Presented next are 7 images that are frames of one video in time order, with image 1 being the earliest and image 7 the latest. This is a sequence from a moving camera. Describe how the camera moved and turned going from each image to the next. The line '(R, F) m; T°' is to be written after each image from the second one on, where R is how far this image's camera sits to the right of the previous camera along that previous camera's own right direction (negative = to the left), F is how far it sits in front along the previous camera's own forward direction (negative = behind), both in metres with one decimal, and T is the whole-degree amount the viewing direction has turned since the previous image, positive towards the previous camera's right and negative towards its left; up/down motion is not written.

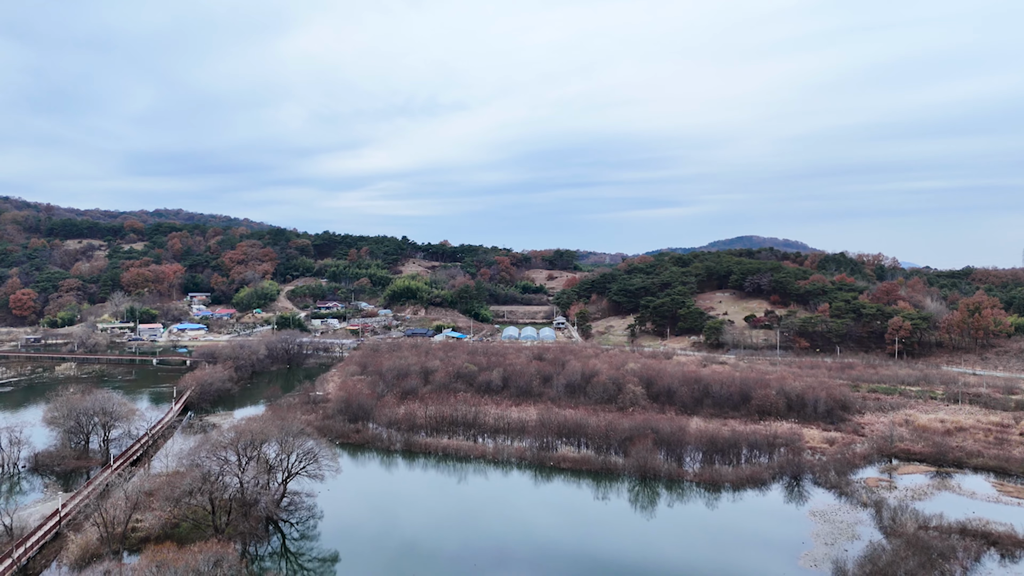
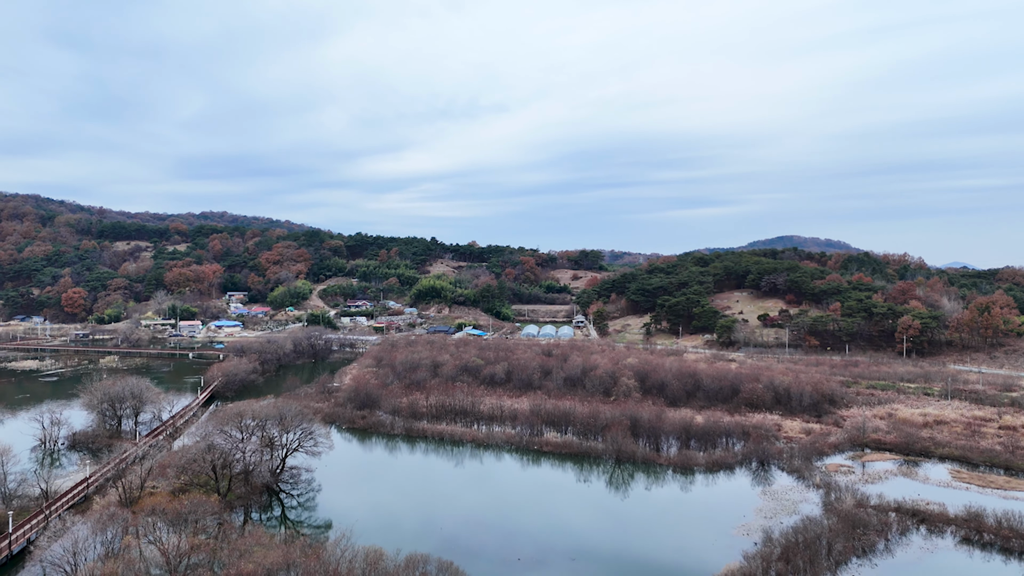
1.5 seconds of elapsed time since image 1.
(+1.9, -1.1) m; -3°
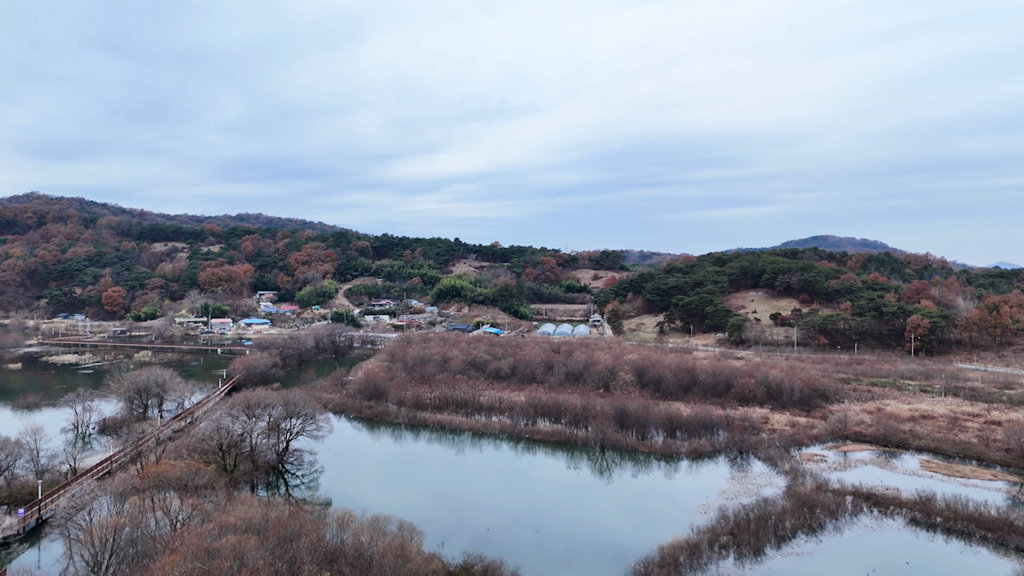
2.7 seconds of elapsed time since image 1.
(+1.4, -0.9) m; -3°
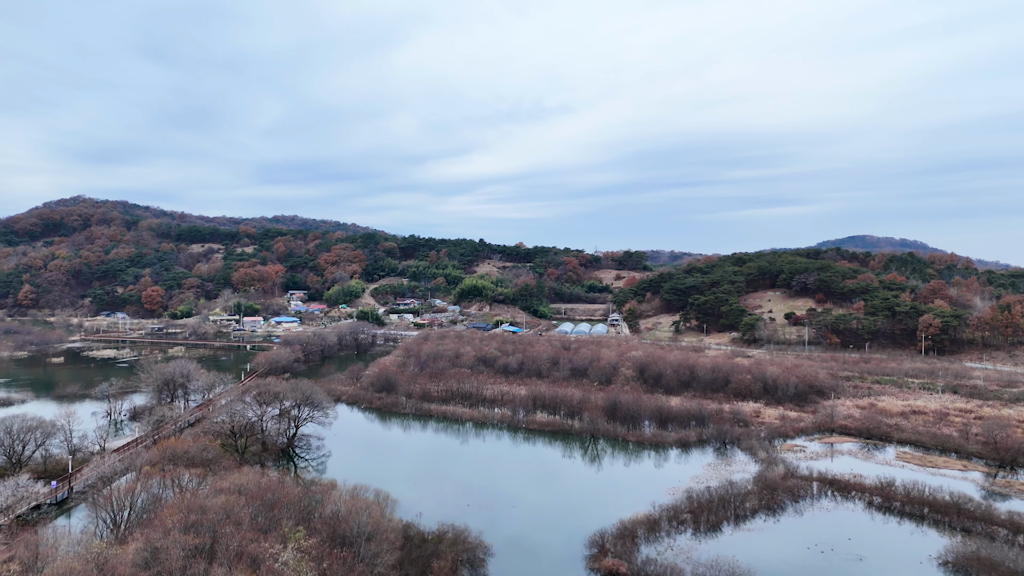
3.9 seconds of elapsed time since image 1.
(+1.3, -0.9) m; -3°
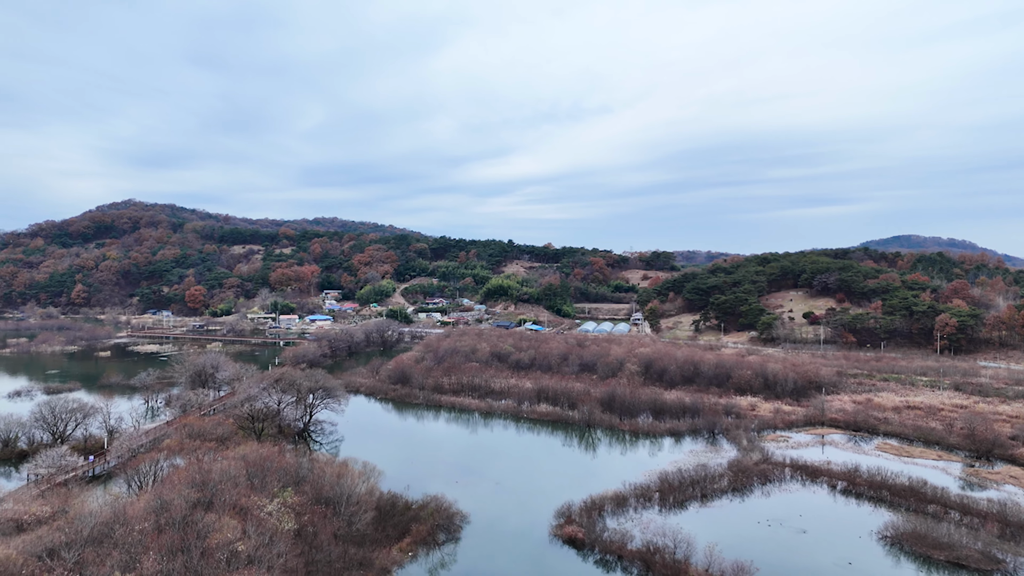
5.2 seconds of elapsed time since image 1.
(+1.3, -0.9) m; -3°
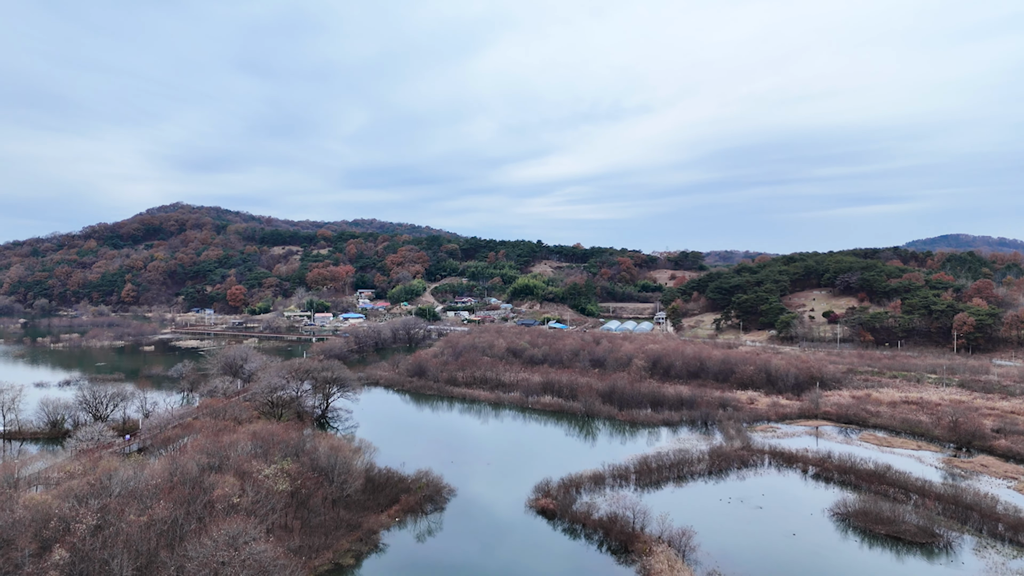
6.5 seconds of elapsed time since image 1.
(+1.2, -0.9) m; -3°
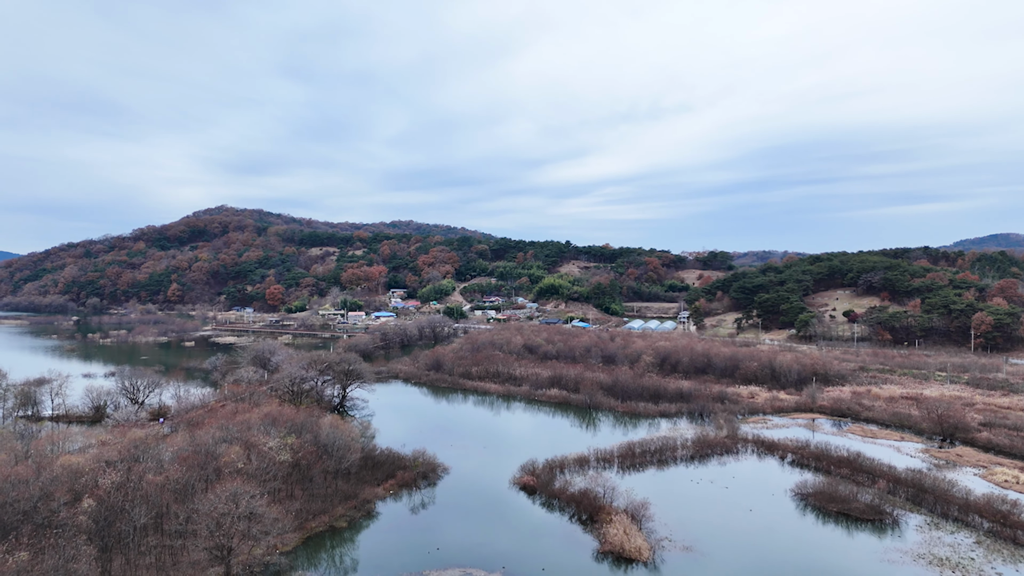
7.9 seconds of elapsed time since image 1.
(+1.1, -0.9) m; -3°
